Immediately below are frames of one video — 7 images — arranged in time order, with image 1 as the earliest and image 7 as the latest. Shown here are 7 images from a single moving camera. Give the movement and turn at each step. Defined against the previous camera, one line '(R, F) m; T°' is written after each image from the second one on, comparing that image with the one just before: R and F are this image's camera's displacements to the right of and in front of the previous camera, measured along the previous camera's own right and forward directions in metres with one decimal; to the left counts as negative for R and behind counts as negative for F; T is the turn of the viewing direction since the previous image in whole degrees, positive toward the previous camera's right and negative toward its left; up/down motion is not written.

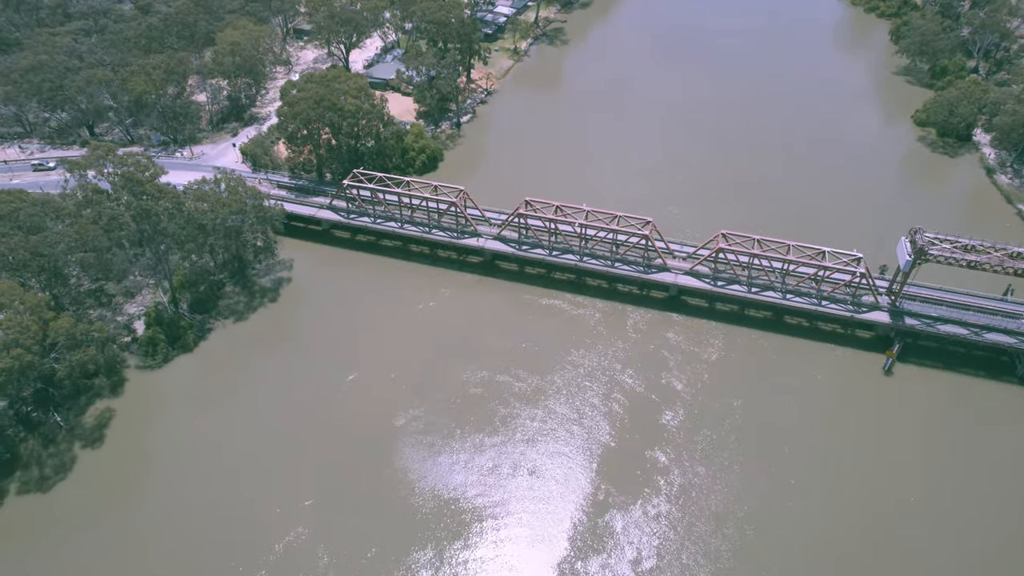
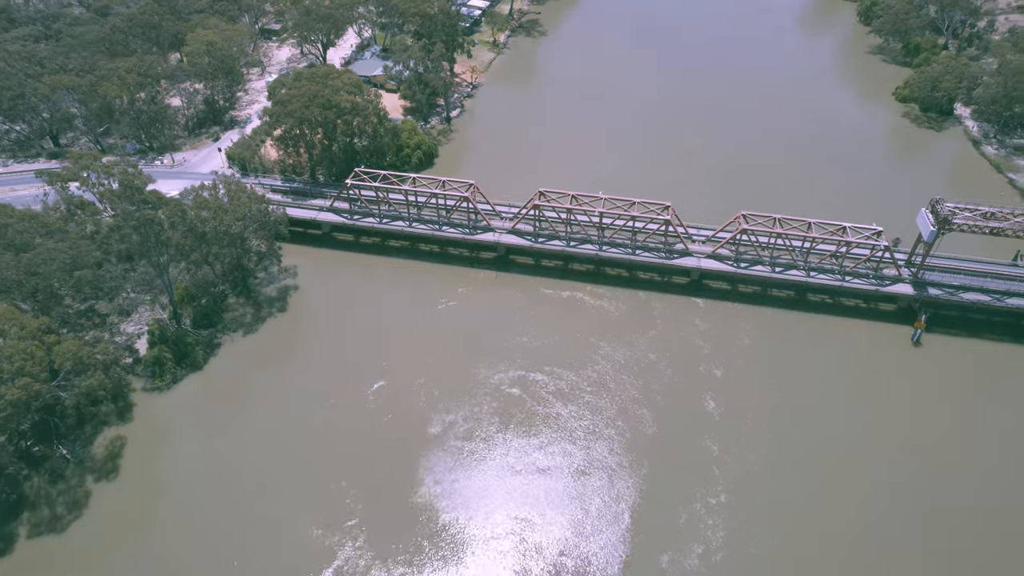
(-4.2, +1.5) m; +4°
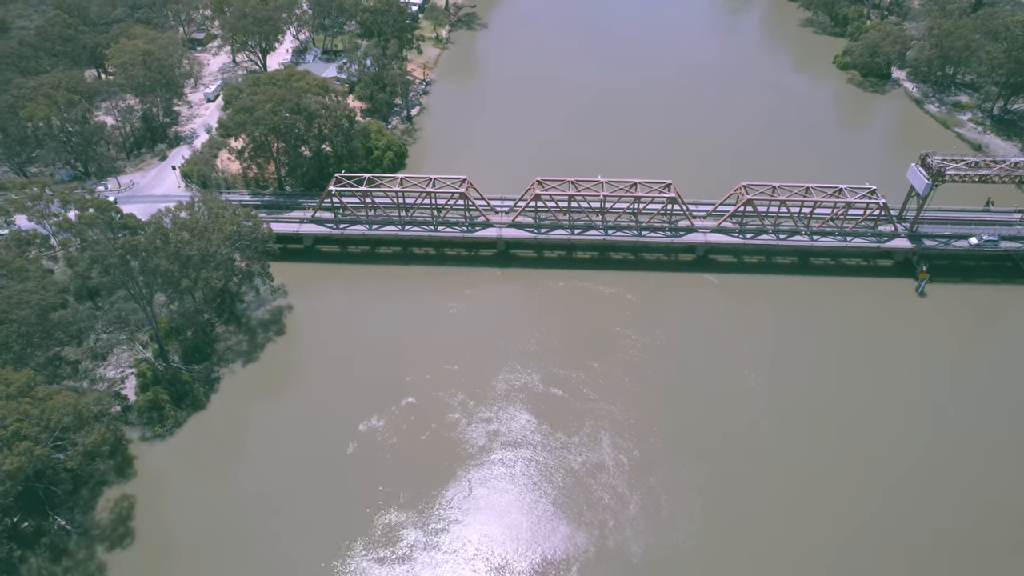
(-5.8, +2.2) m; +7°
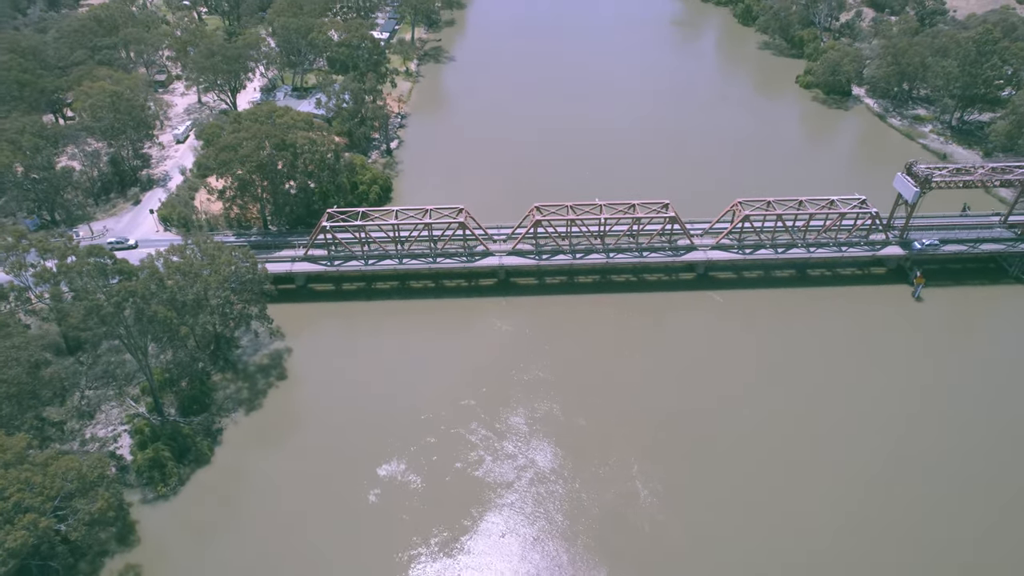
(-3.1, +1.0) m; +4°
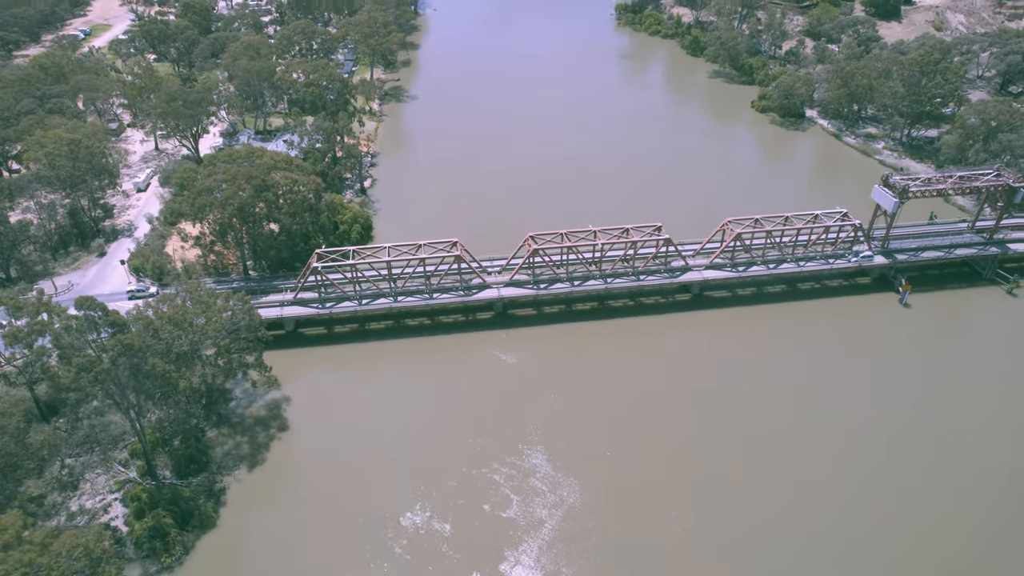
(-3.3, +1.0) m; +5°
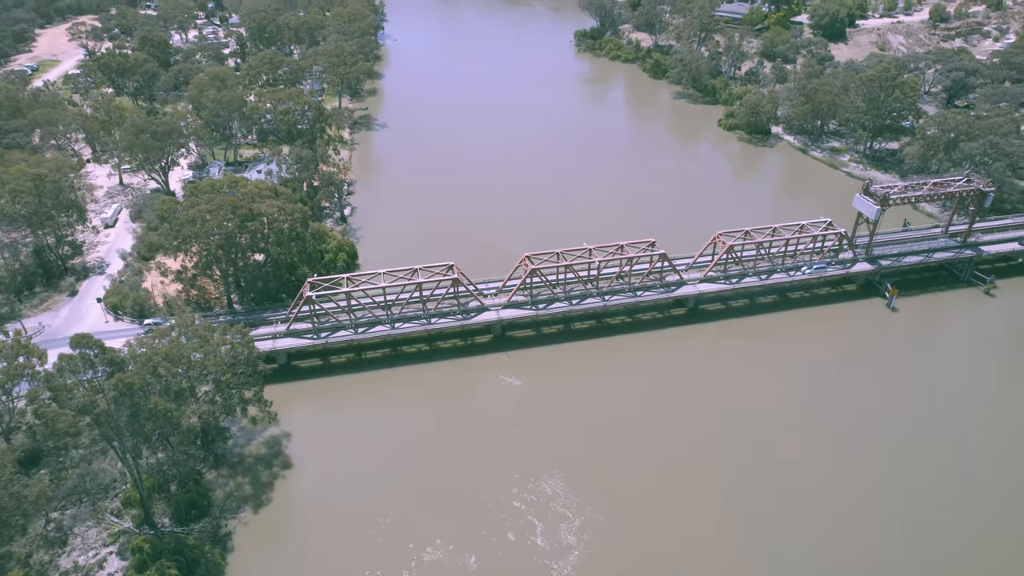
(-2.5, +0.7) m; +4°
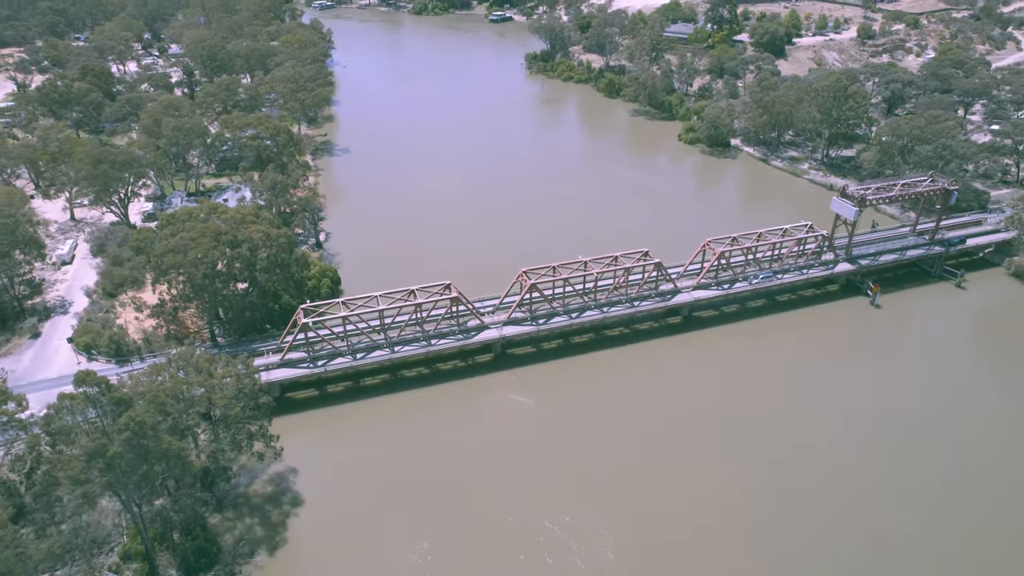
(-3.3, +0.9) m; +5°
